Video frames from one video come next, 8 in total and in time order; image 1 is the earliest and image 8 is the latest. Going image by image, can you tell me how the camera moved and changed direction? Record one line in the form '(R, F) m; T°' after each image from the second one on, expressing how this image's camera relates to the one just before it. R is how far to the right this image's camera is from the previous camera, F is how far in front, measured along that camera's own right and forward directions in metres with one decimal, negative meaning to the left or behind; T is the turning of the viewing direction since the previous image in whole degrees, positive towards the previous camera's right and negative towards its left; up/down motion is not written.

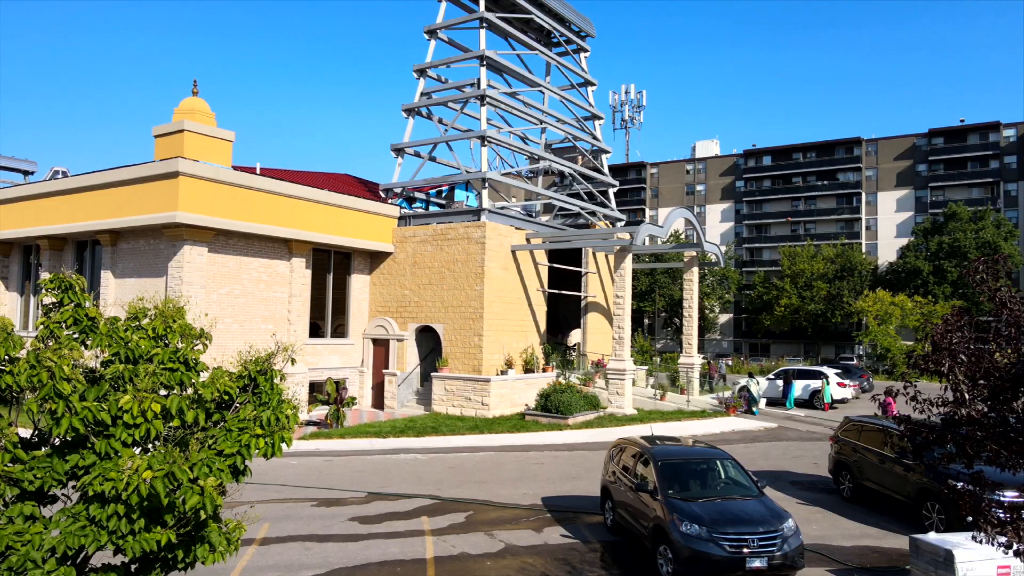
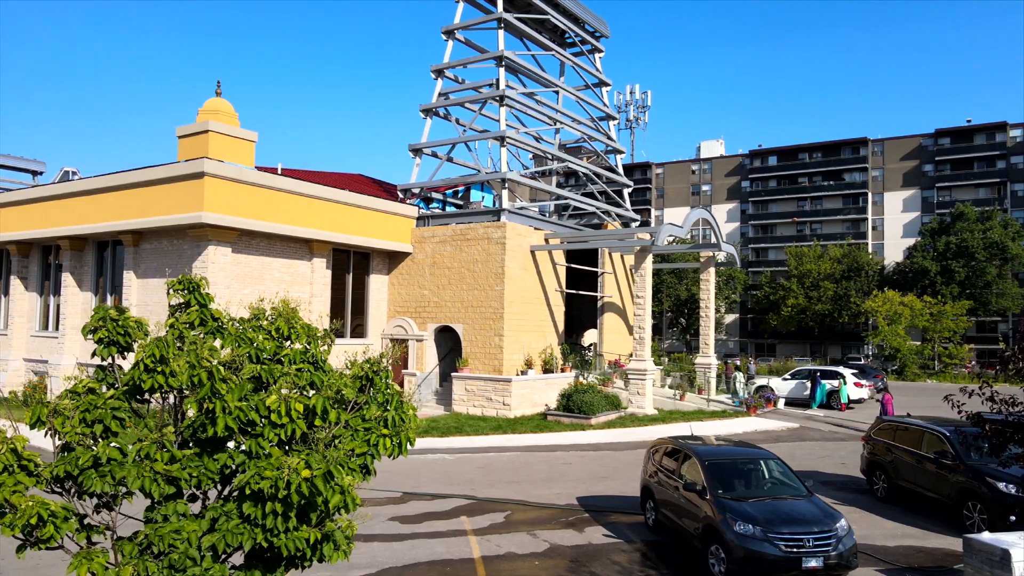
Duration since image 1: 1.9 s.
(-0.4, 0.0) m; 0°
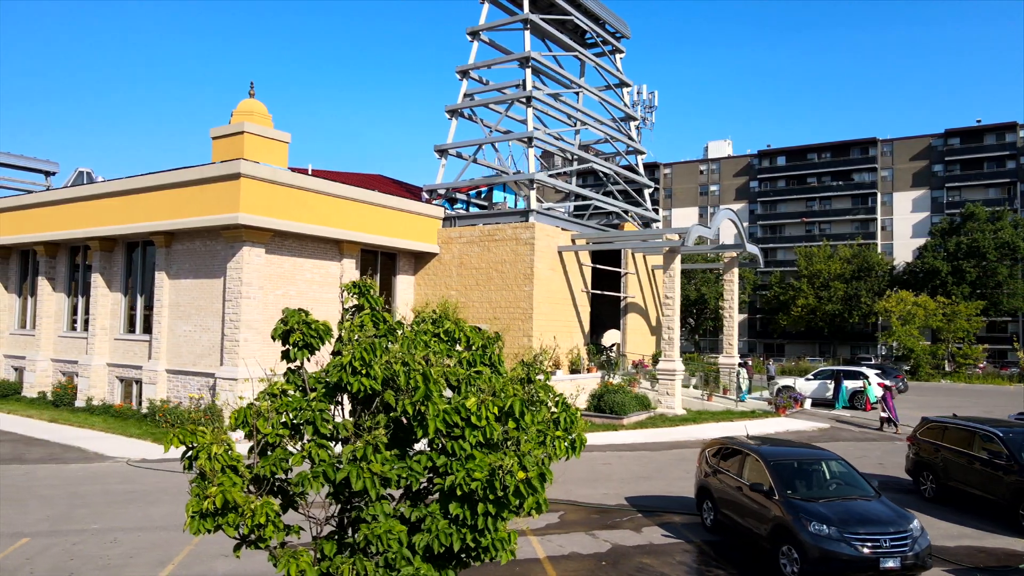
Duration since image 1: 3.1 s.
(-0.5, 0.0) m; 0°
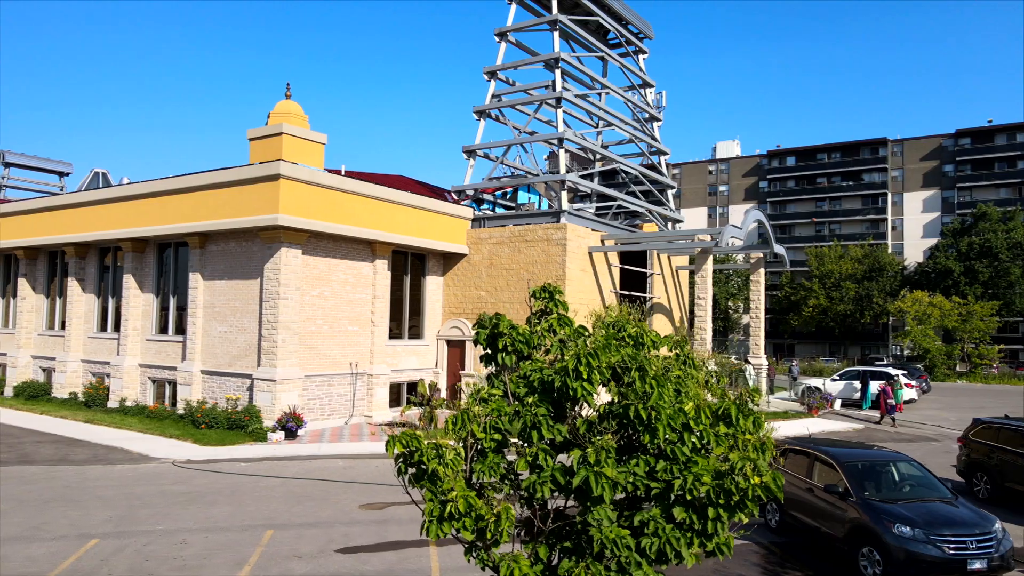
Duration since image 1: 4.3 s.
(-0.6, 0.0) m; 0°
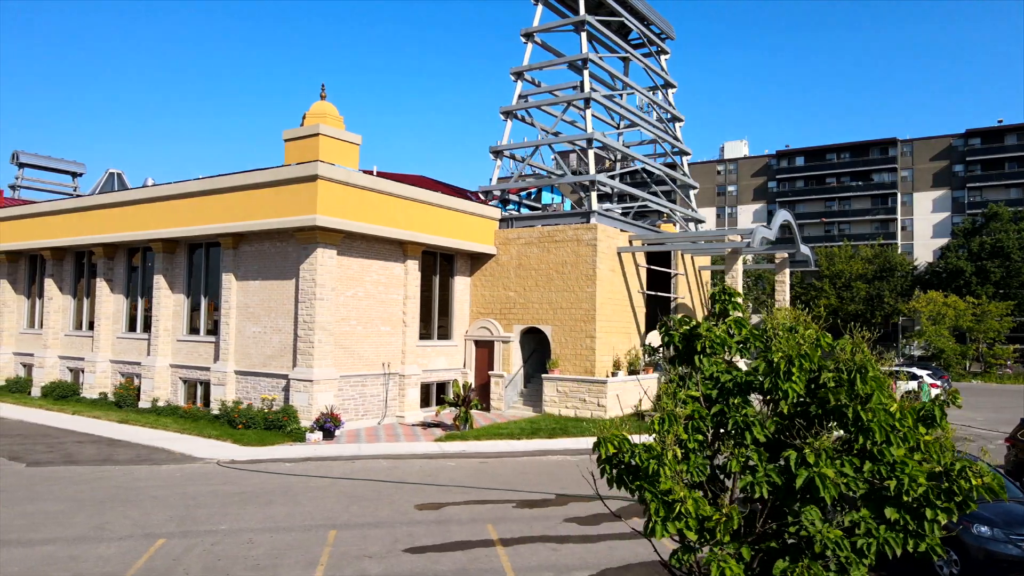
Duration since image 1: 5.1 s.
(-0.6, 0.0) m; 0°
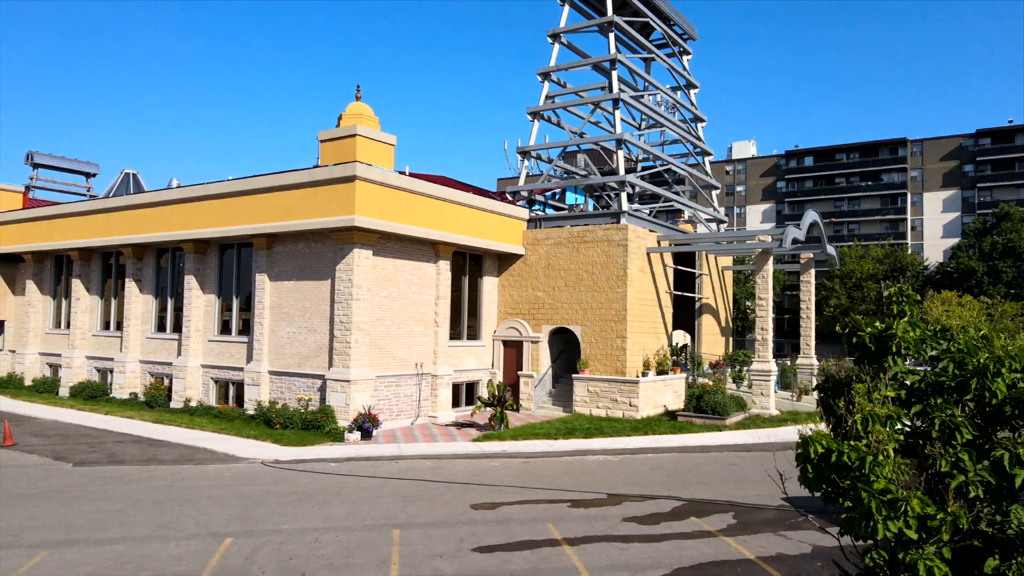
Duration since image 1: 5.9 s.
(-0.6, 0.0) m; 0°
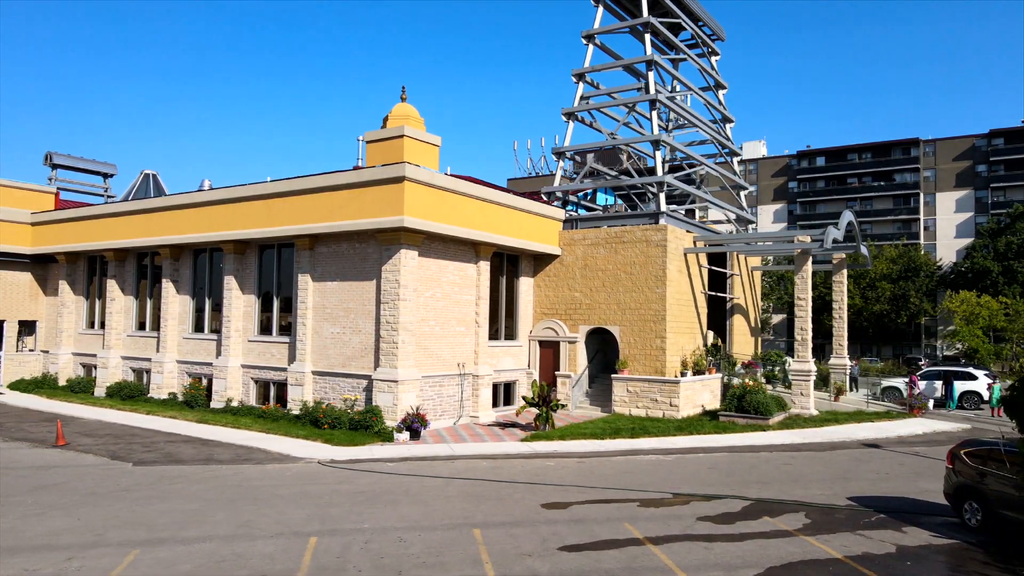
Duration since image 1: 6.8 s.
(-0.7, -0.1) m; 0°
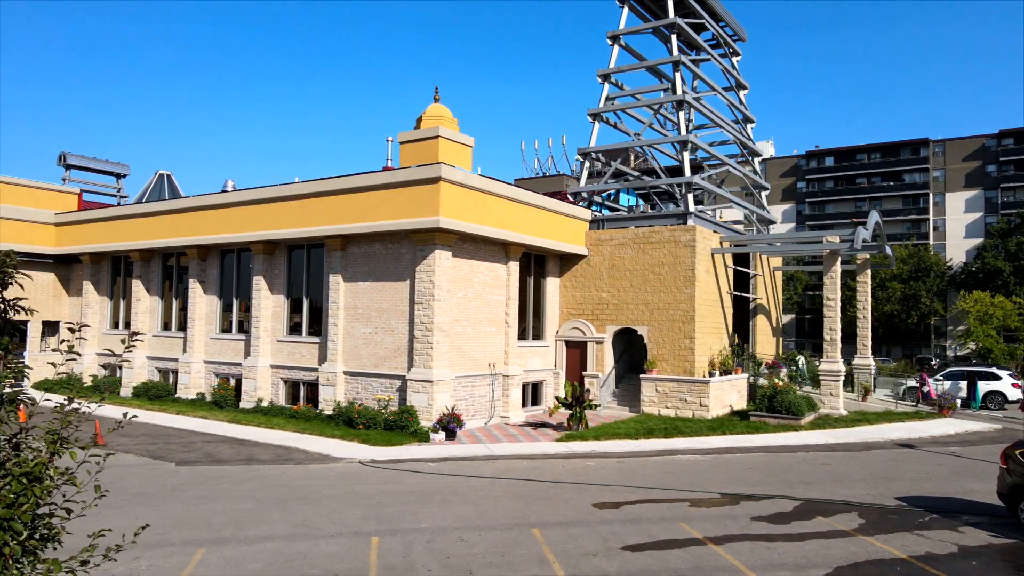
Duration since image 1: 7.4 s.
(-0.5, 0.0) m; 0°
